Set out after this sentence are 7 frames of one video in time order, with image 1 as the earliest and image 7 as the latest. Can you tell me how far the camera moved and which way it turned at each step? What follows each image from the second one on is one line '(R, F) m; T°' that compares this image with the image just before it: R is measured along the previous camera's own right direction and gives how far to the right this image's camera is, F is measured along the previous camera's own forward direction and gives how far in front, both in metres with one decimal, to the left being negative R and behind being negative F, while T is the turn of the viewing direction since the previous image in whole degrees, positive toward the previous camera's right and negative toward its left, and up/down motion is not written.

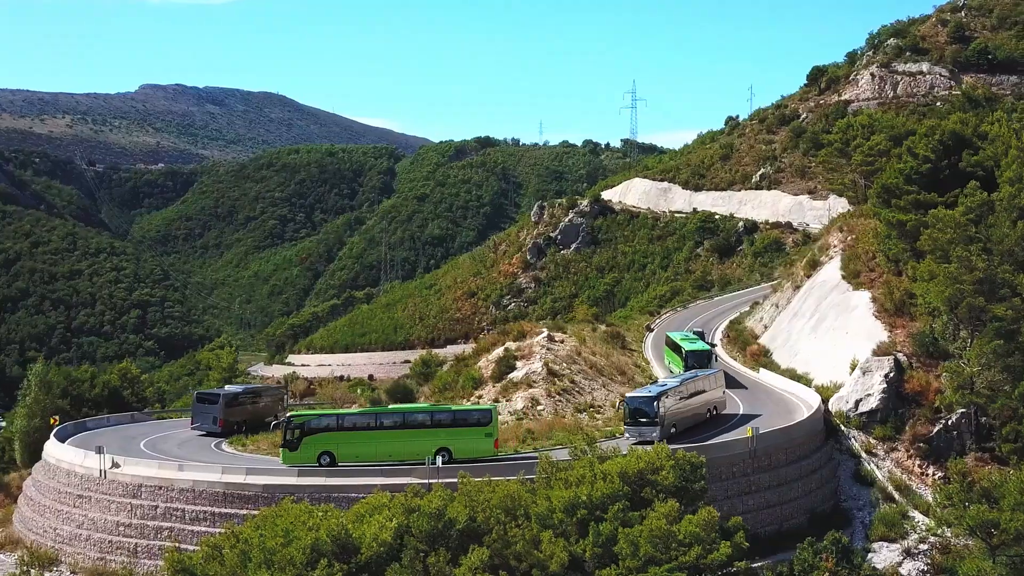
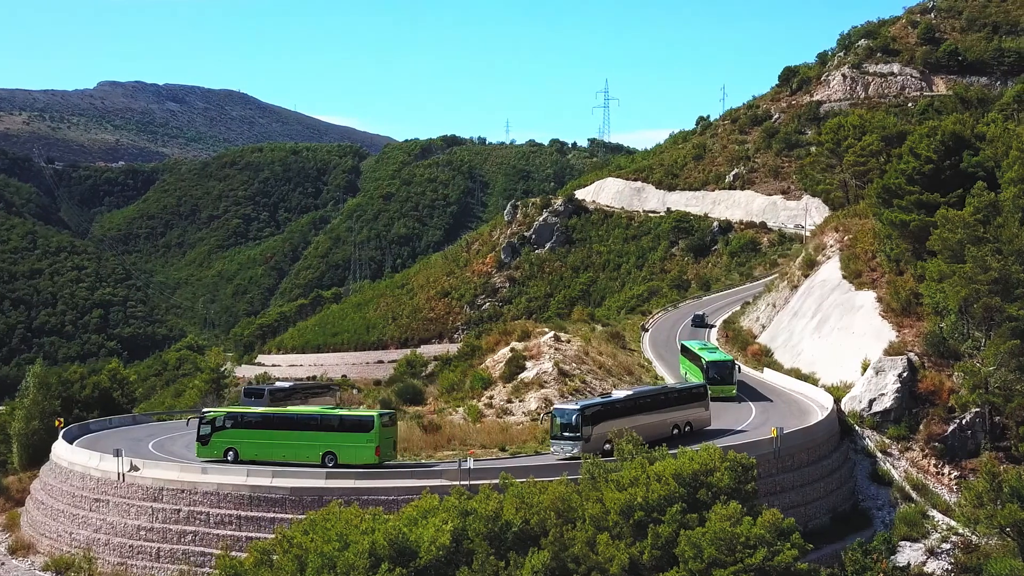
(-0.8, +0.2) m; +1°
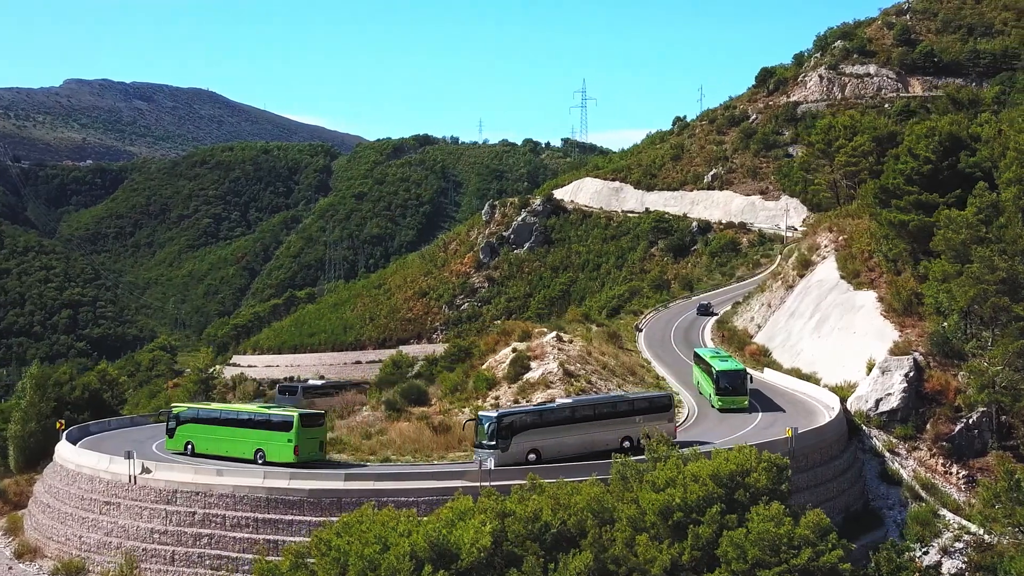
(-0.6, +0.1) m; +1°
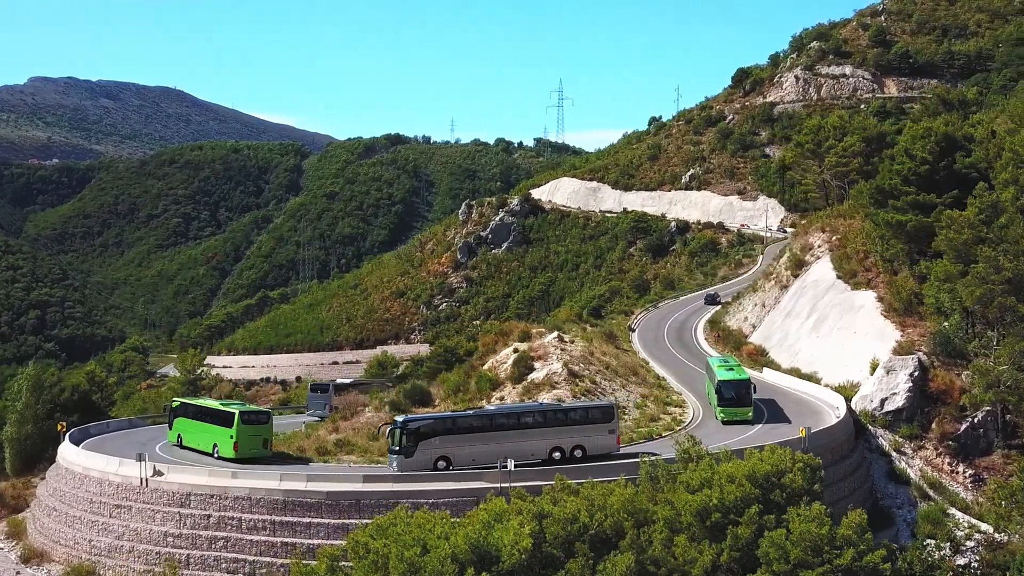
(-0.6, +0.1) m; +1°
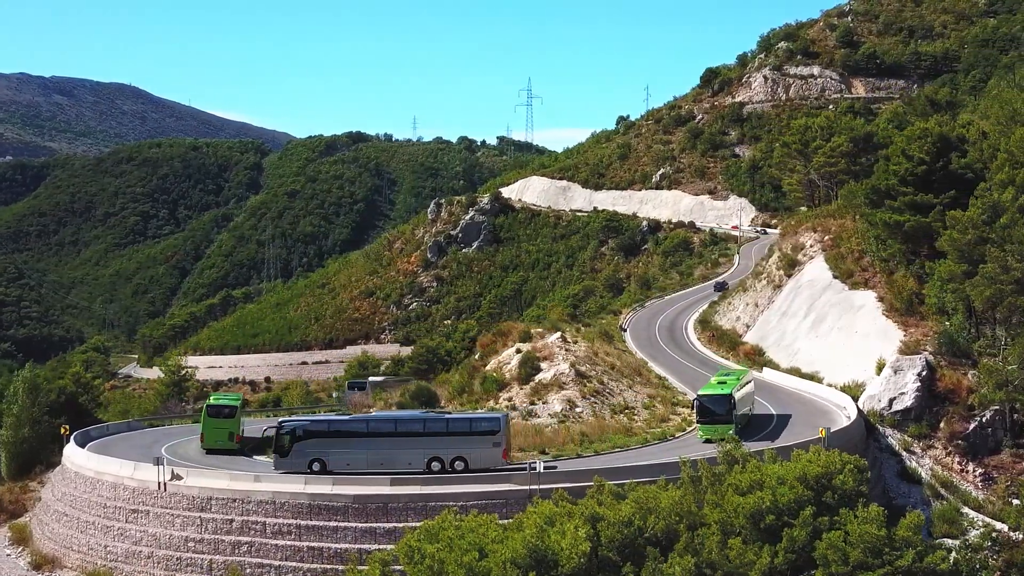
(-0.8, +0.1) m; +1°
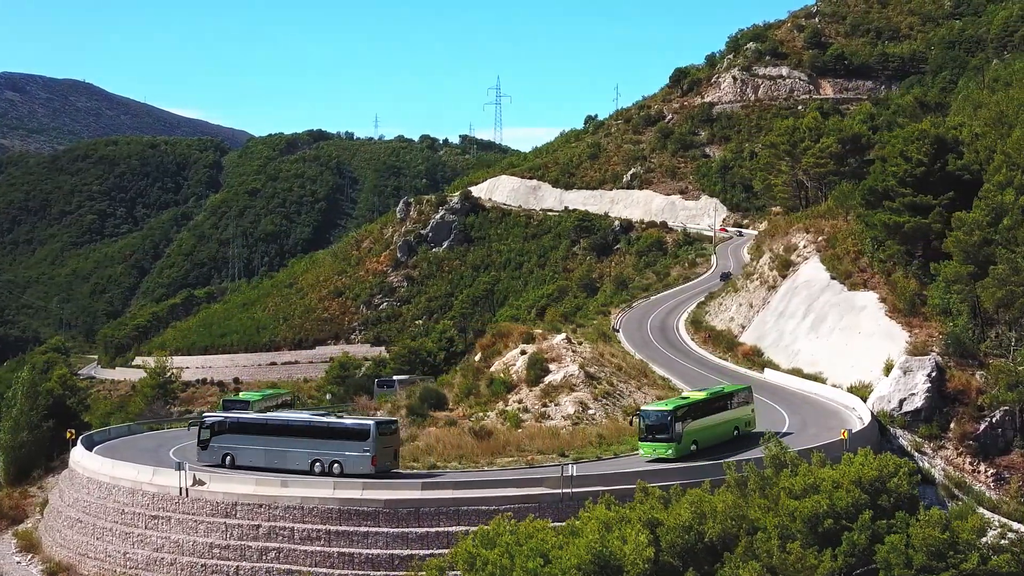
(-0.9, +0.1) m; +1°
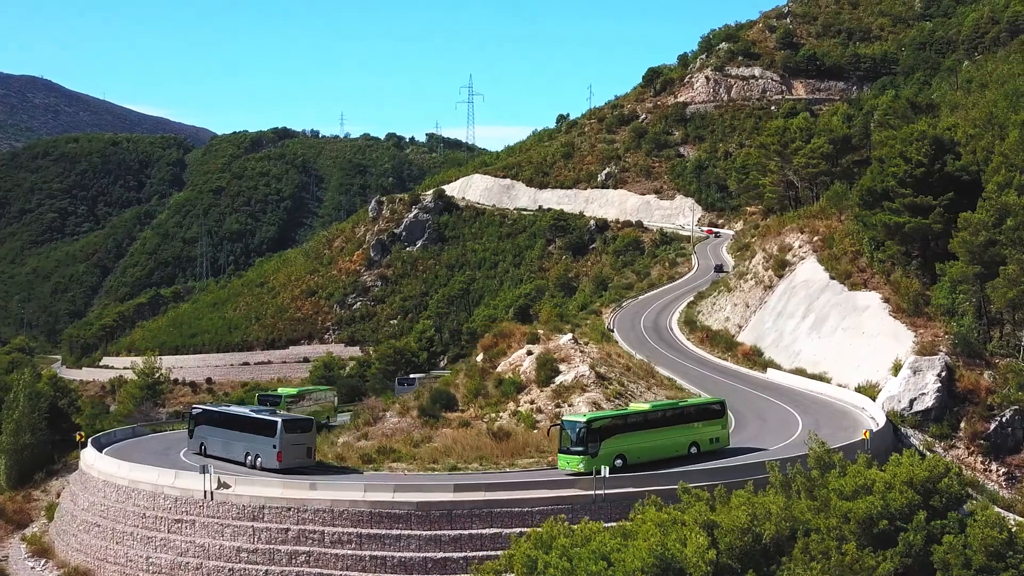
(-0.8, +0.1) m; +1°
